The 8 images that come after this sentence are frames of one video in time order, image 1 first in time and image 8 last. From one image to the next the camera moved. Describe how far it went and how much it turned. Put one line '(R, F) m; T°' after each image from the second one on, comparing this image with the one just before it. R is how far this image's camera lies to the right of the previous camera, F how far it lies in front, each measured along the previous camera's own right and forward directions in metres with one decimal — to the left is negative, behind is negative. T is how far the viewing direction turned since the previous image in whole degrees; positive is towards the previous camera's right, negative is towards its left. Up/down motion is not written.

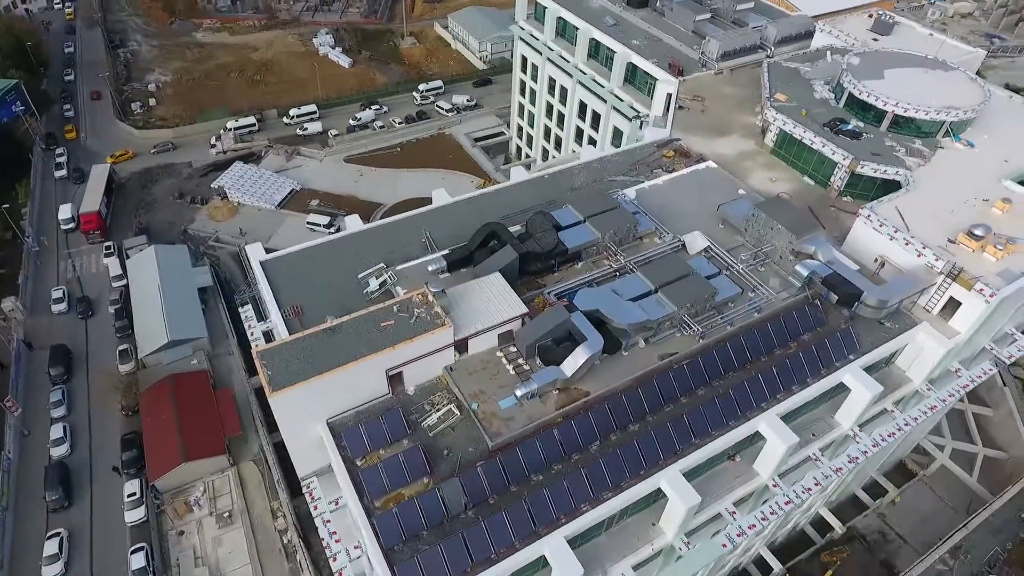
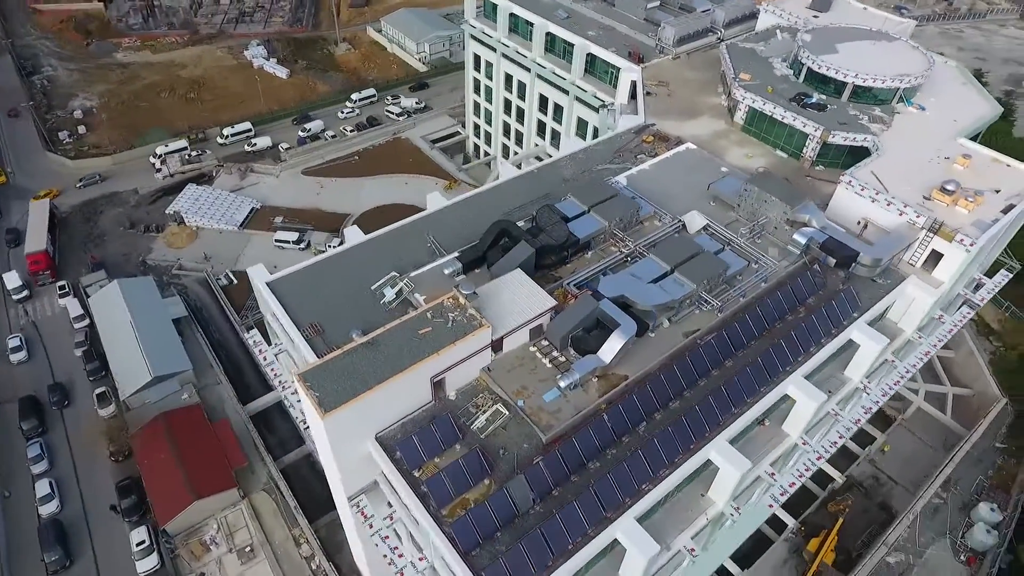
(-4.2, 0.0) m; +6°
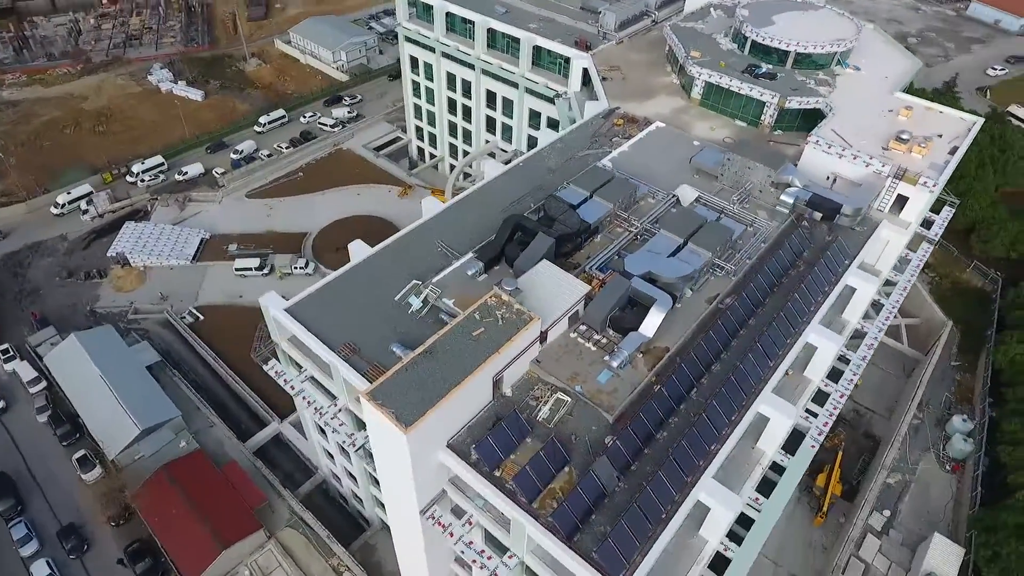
(-5.6, 0.0) m; +7°
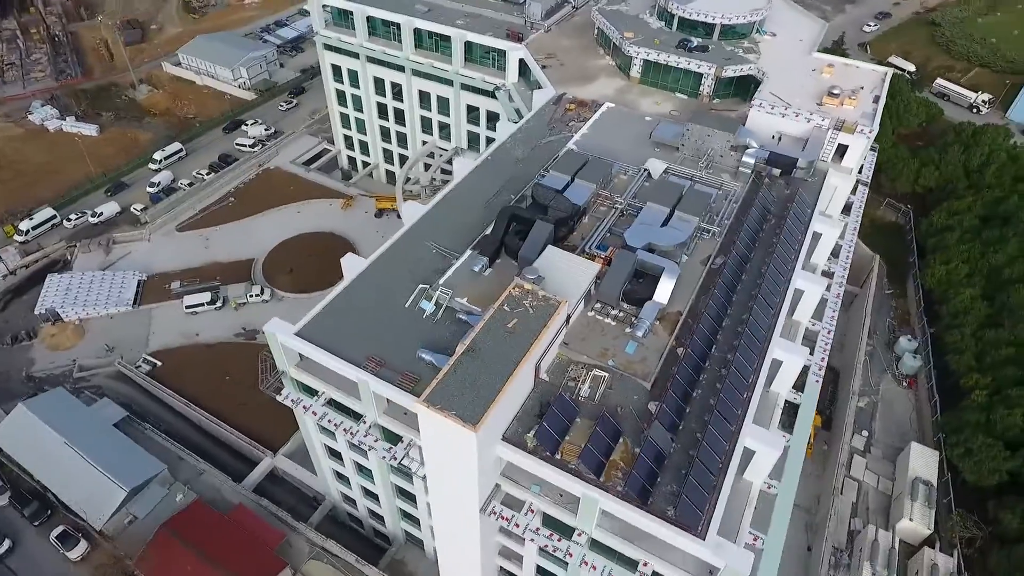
(-5.1, 0.0) m; +8°
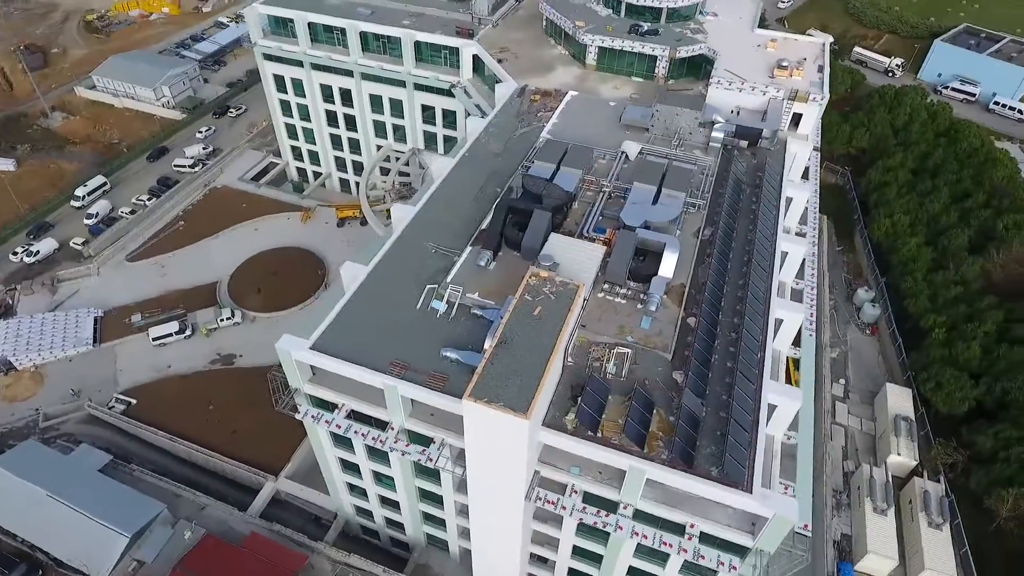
(-3.9, -0.2) m; +6°
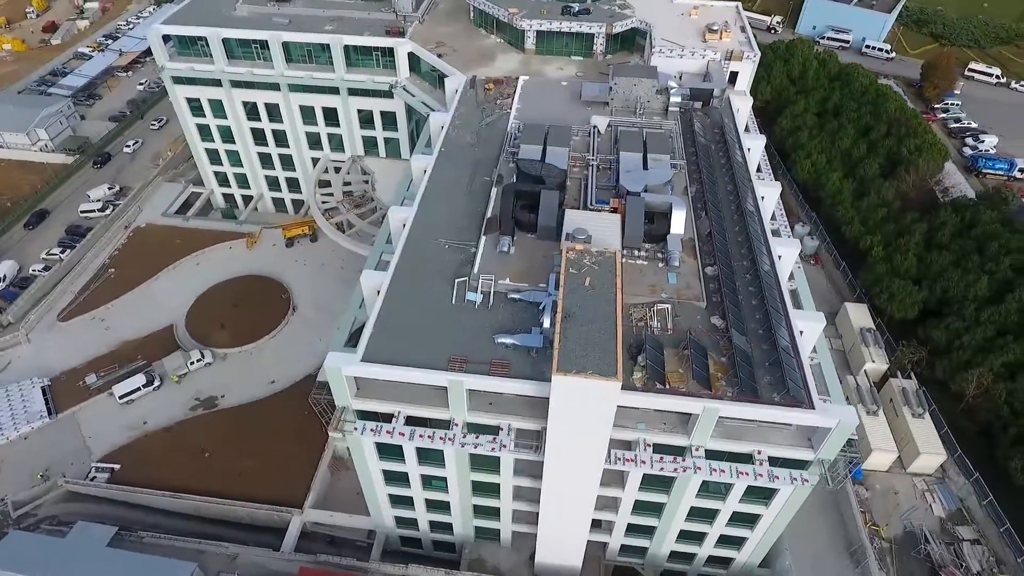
(-7.0, -0.1) m; +9°
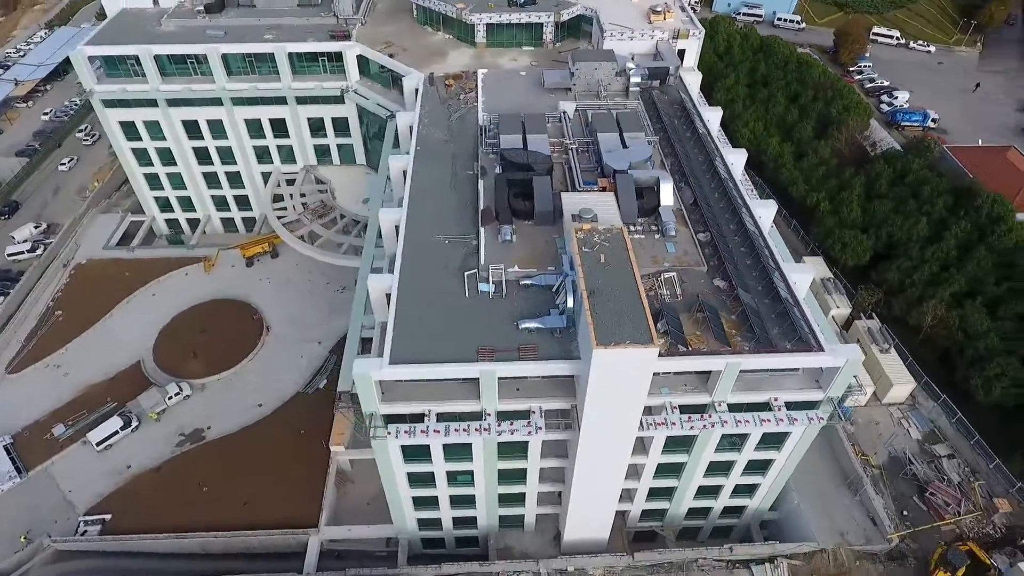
(-4.3, -0.2) m; +7°
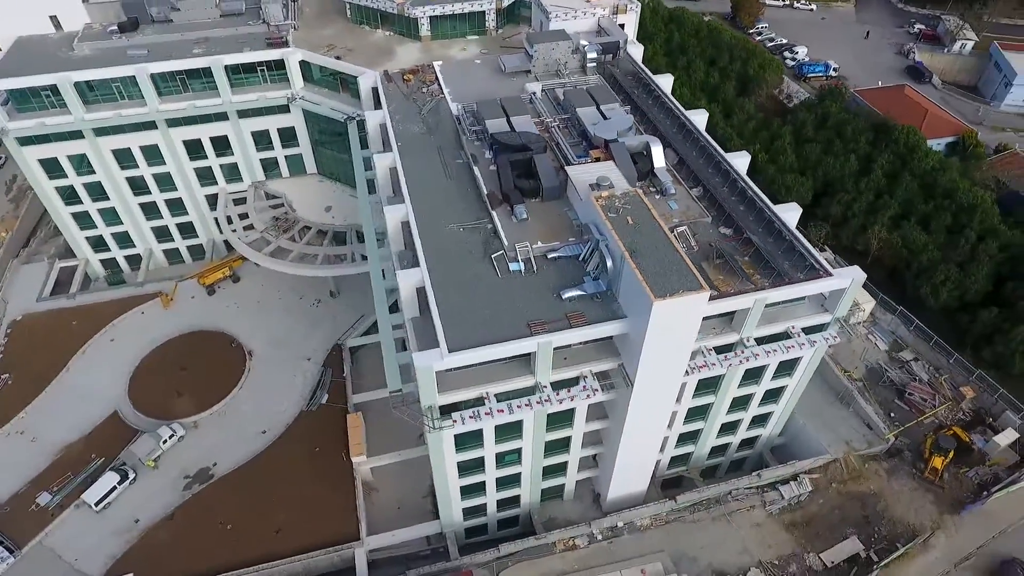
(-6.6, -0.3) m; +8°
